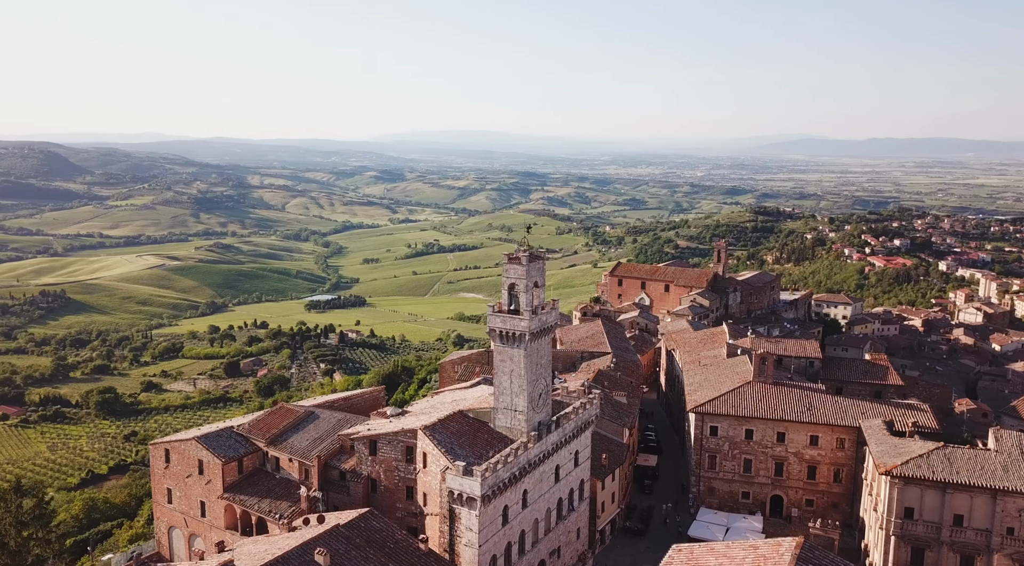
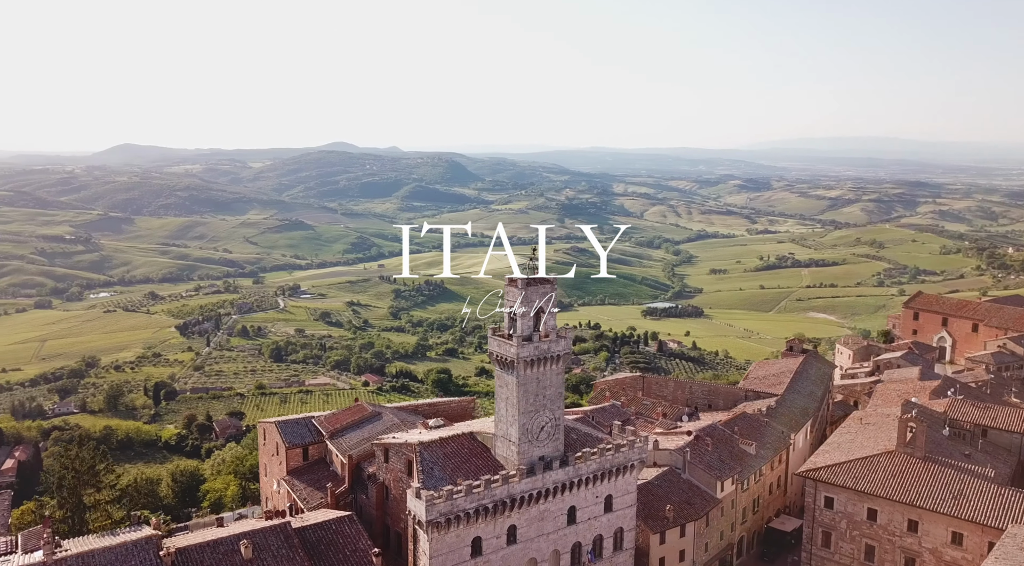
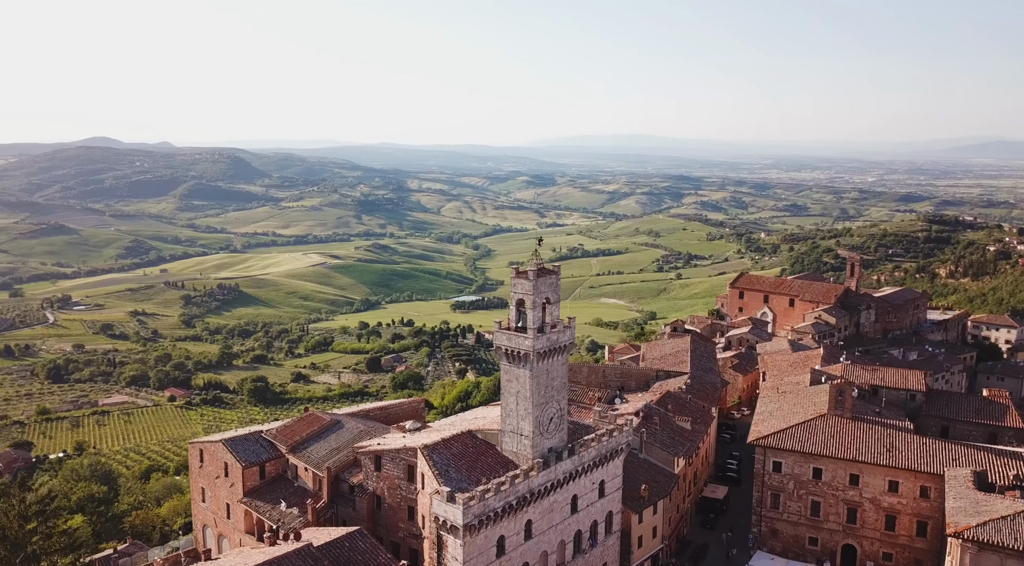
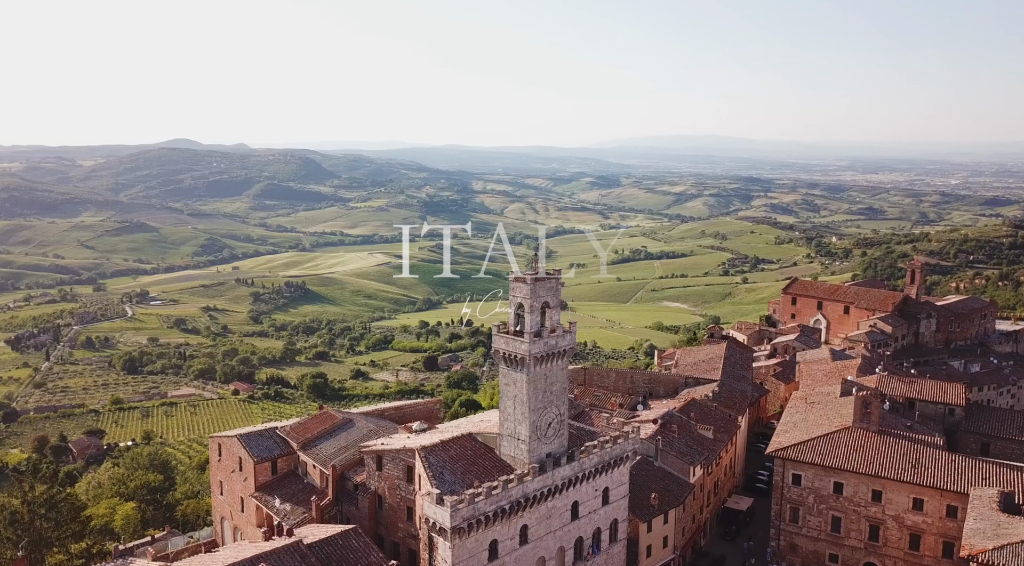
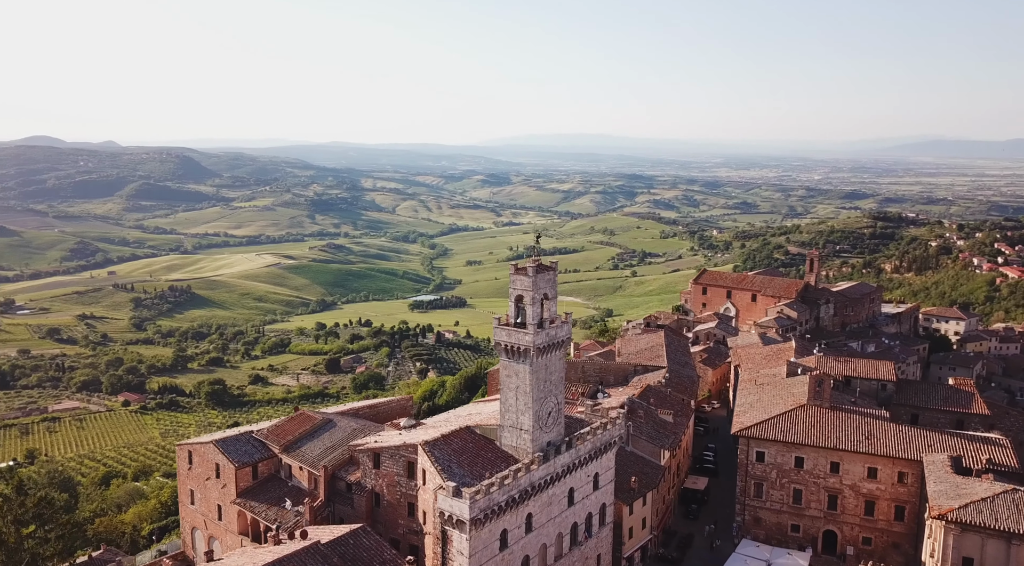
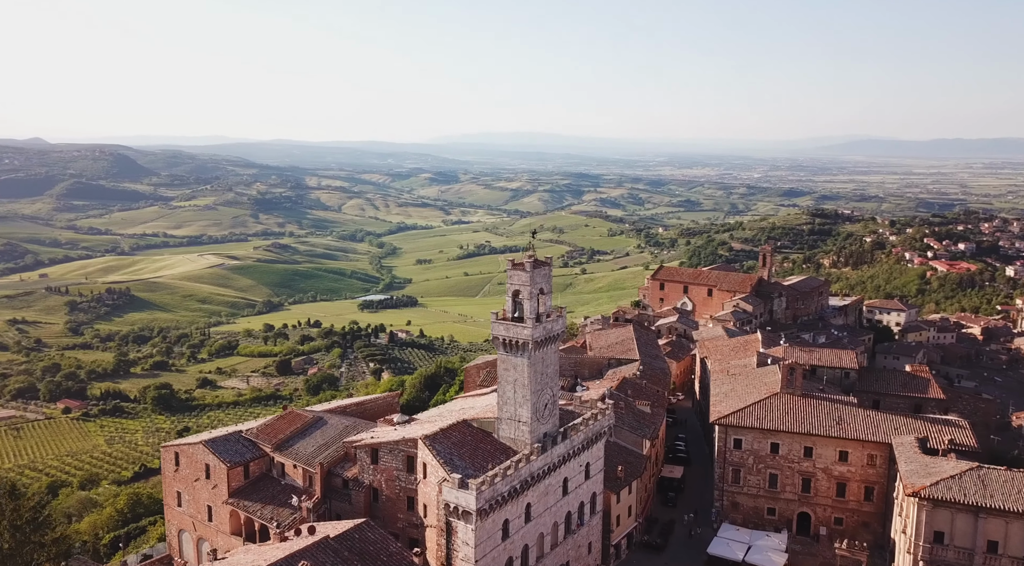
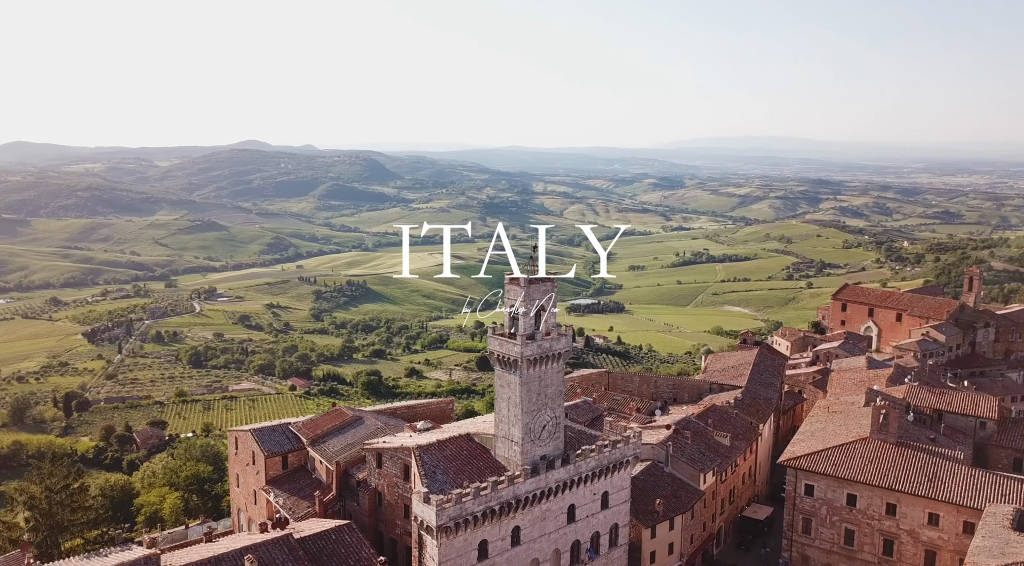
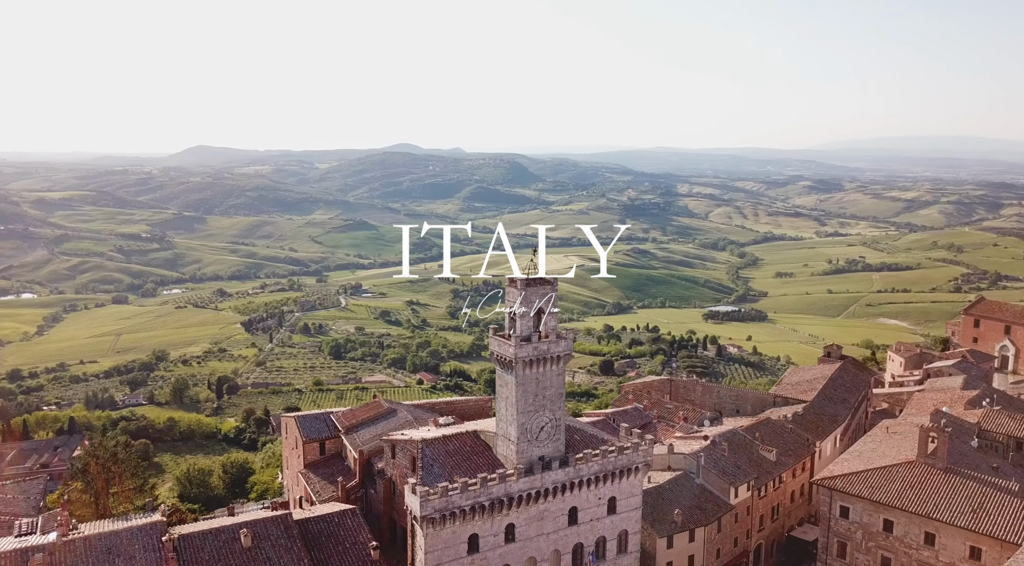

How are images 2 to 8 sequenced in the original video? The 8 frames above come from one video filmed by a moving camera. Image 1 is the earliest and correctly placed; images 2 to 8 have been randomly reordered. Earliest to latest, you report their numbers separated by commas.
6, 5, 3, 4, 7, 2, 8
